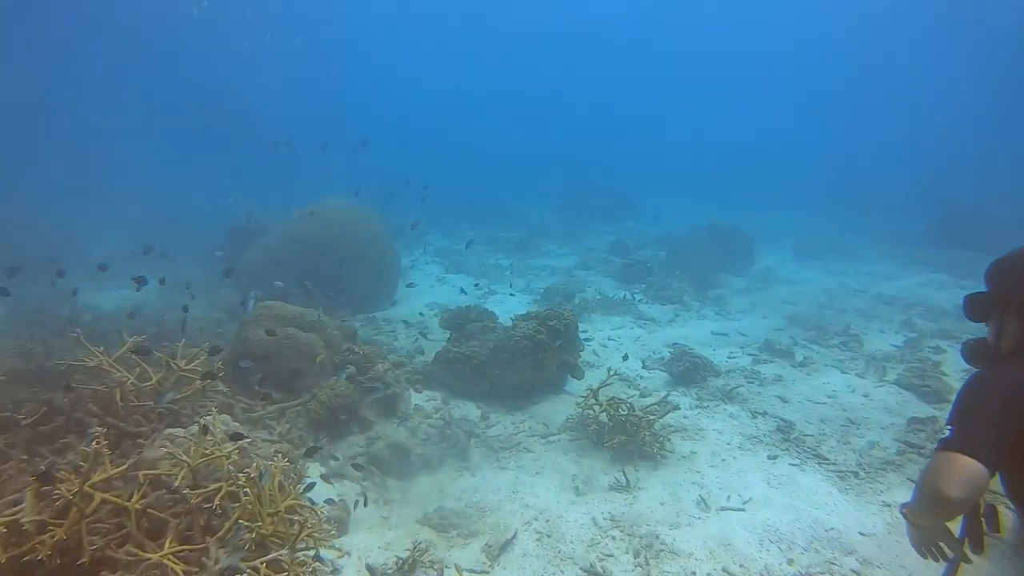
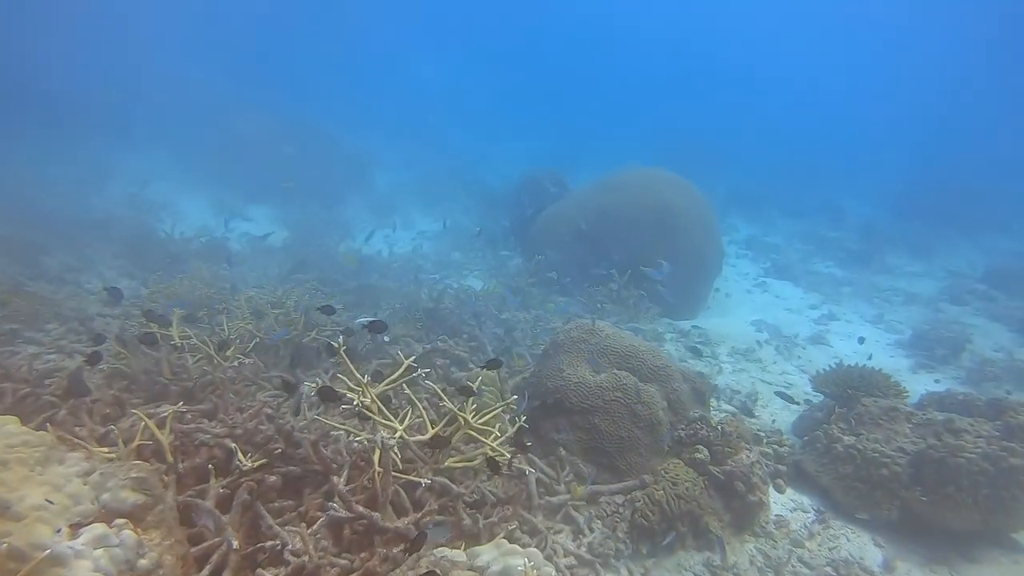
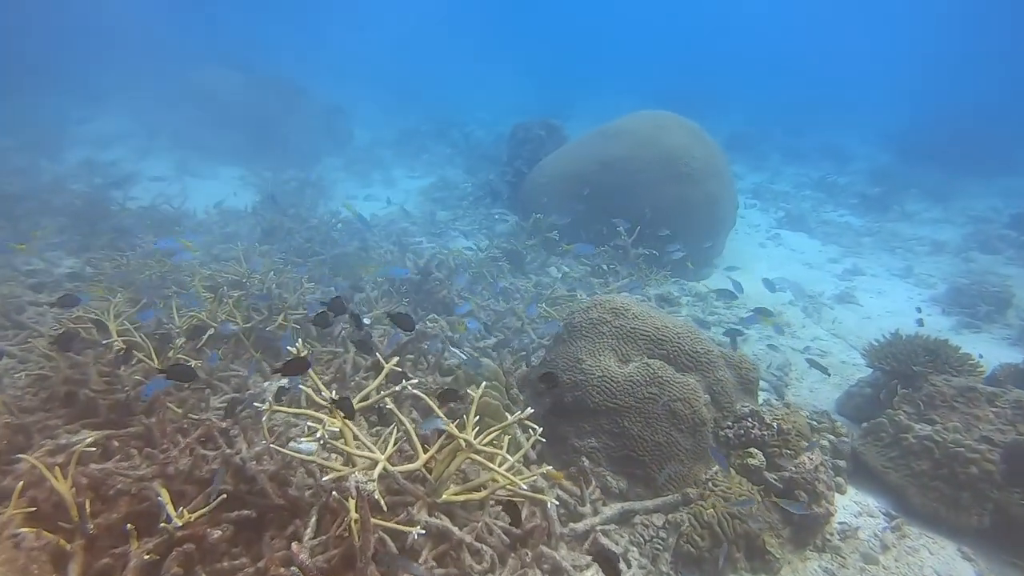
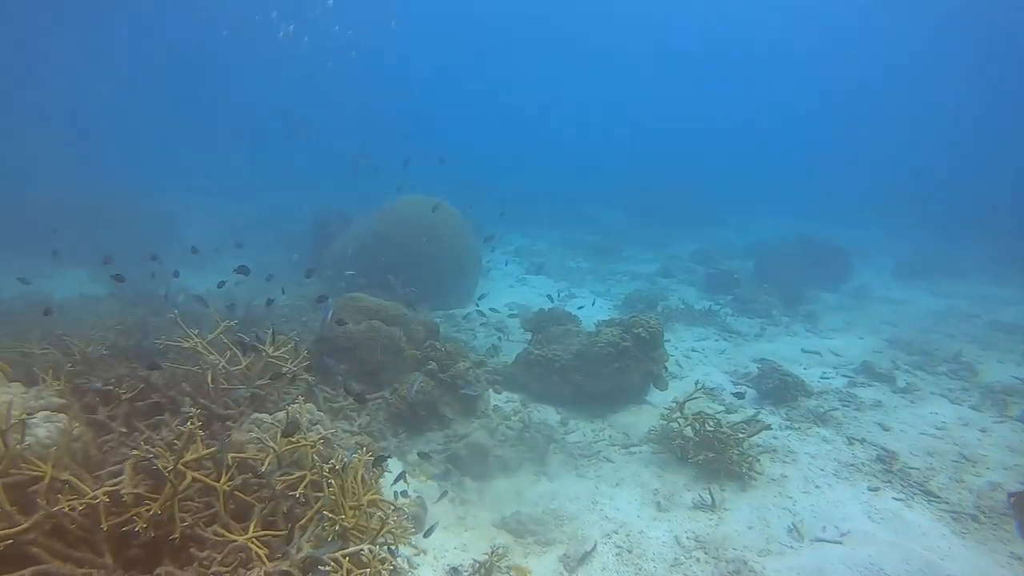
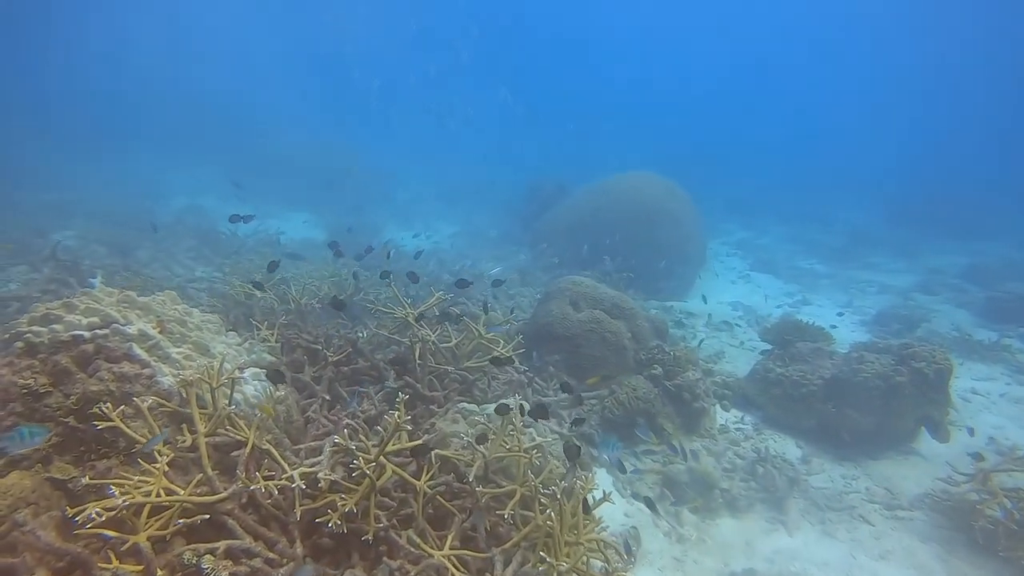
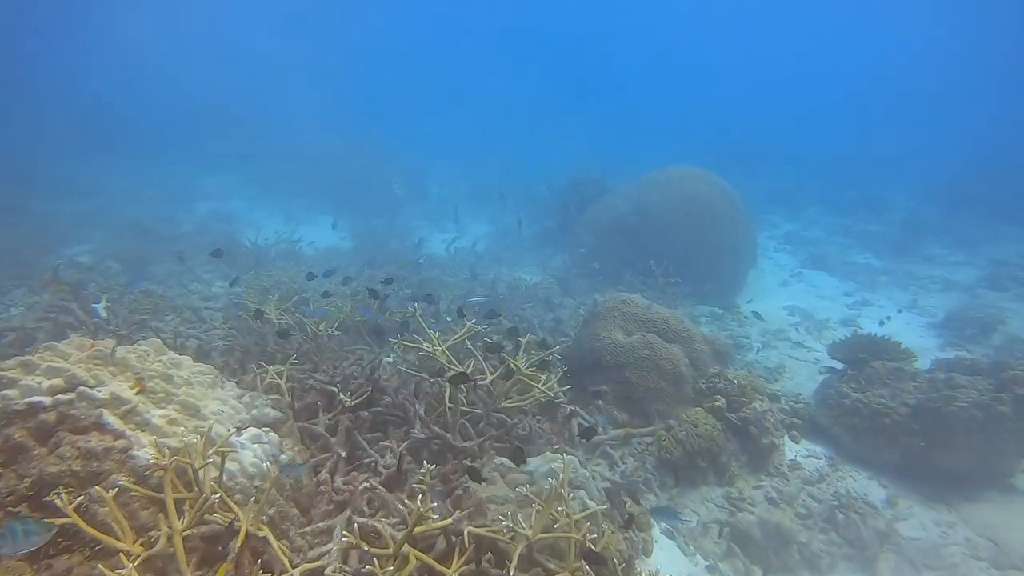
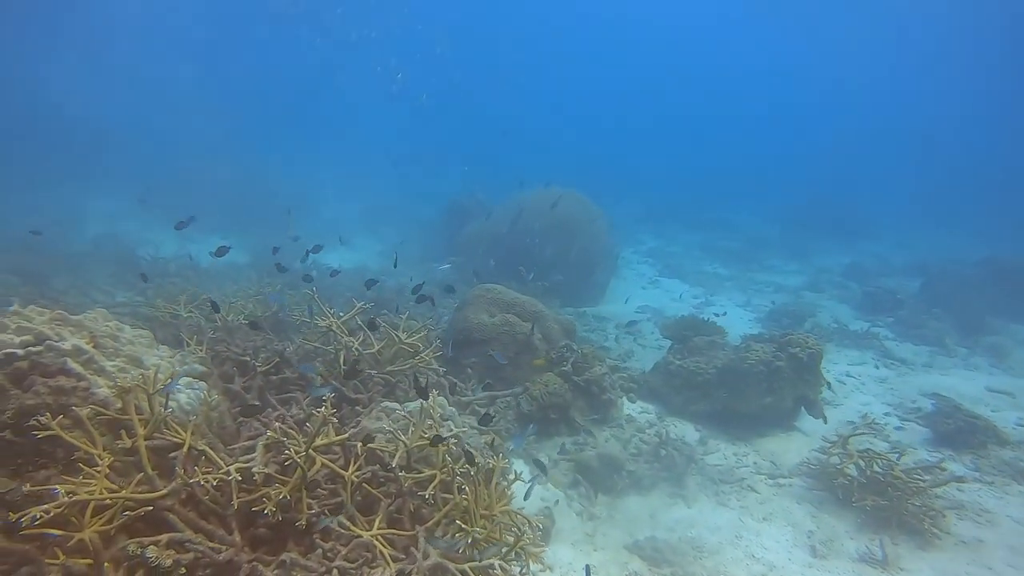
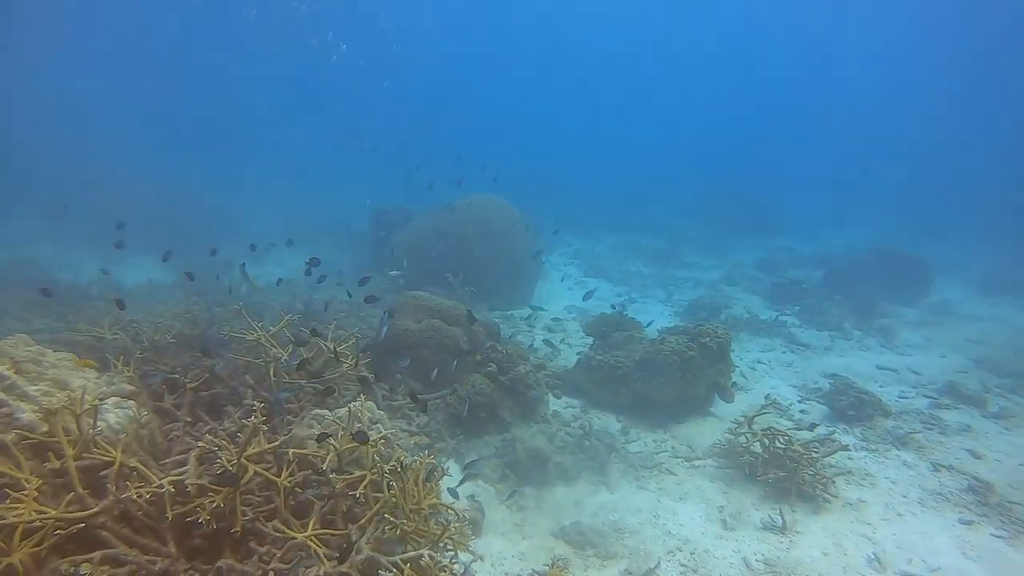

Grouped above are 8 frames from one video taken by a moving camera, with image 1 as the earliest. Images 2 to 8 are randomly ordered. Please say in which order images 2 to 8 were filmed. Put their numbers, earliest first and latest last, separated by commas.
4, 8, 7, 5, 6, 2, 3
